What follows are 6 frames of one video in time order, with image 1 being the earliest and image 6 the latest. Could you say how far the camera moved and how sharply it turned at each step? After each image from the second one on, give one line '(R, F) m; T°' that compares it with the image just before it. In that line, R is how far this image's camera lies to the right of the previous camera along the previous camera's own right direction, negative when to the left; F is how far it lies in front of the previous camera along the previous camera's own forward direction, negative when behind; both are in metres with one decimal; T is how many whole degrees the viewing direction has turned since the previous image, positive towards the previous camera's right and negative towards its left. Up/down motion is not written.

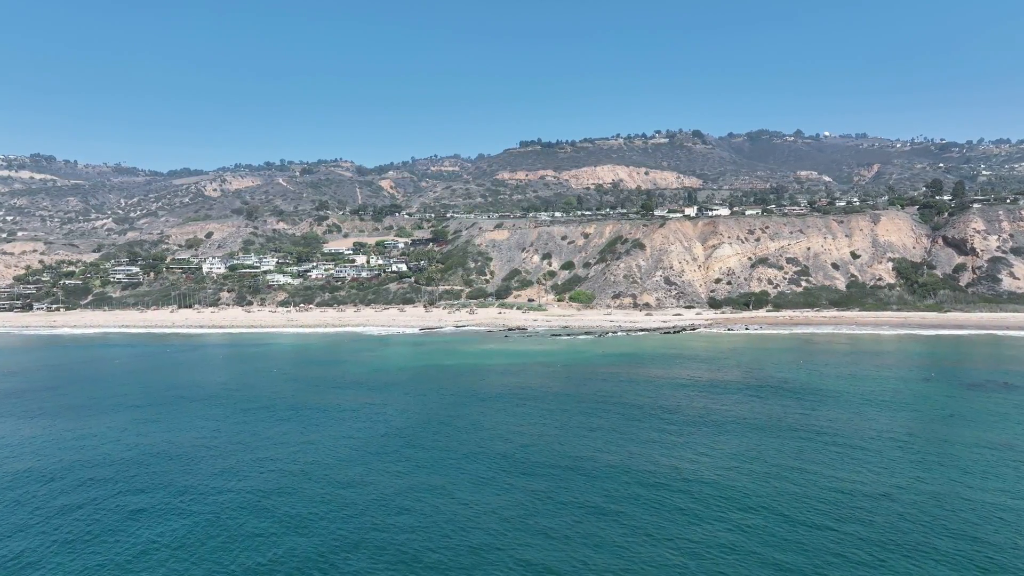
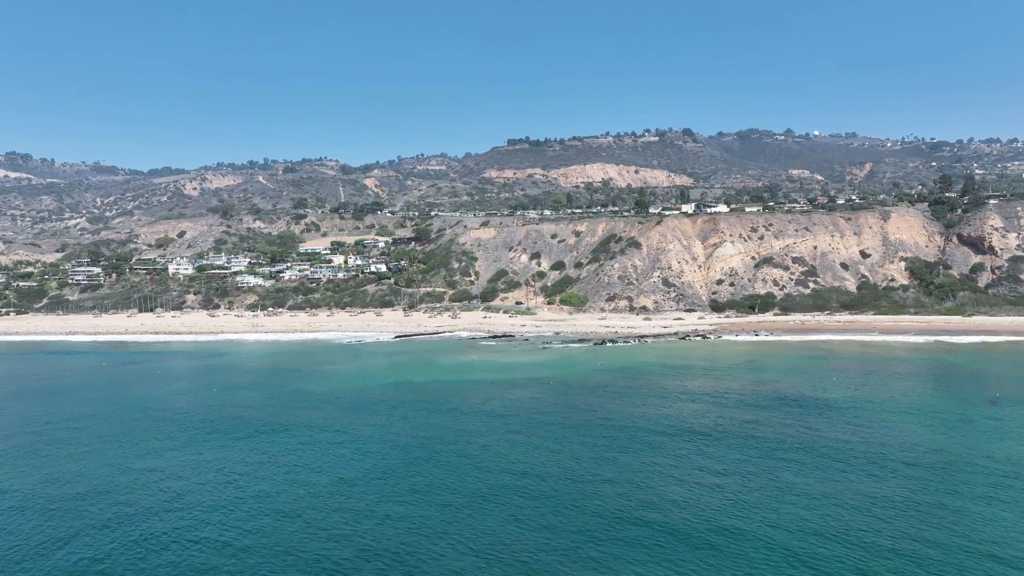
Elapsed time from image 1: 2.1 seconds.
(+0.2, +6.4) m; +1°
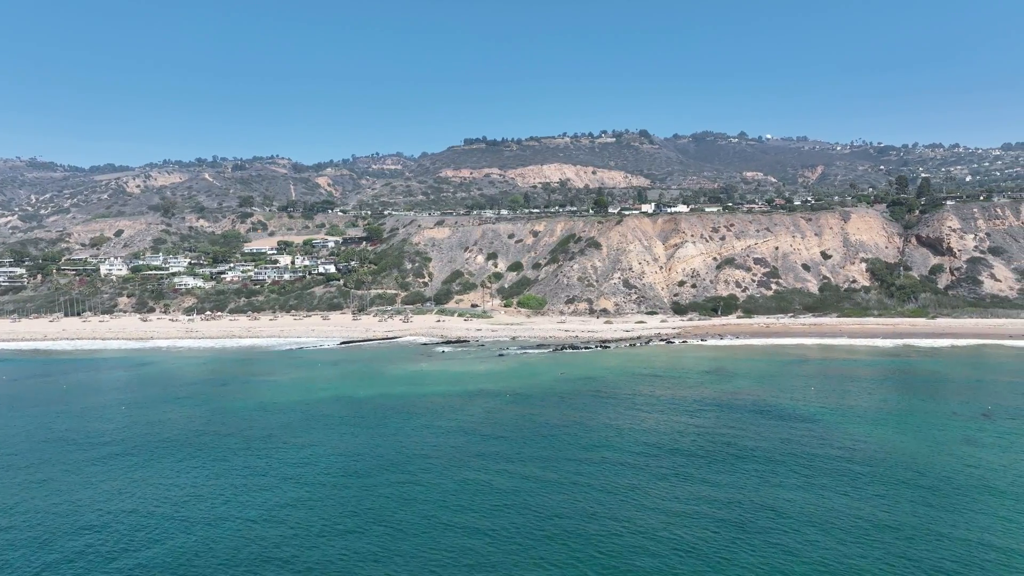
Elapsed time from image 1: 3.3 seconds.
(+0.2, +3.5) m; +3°
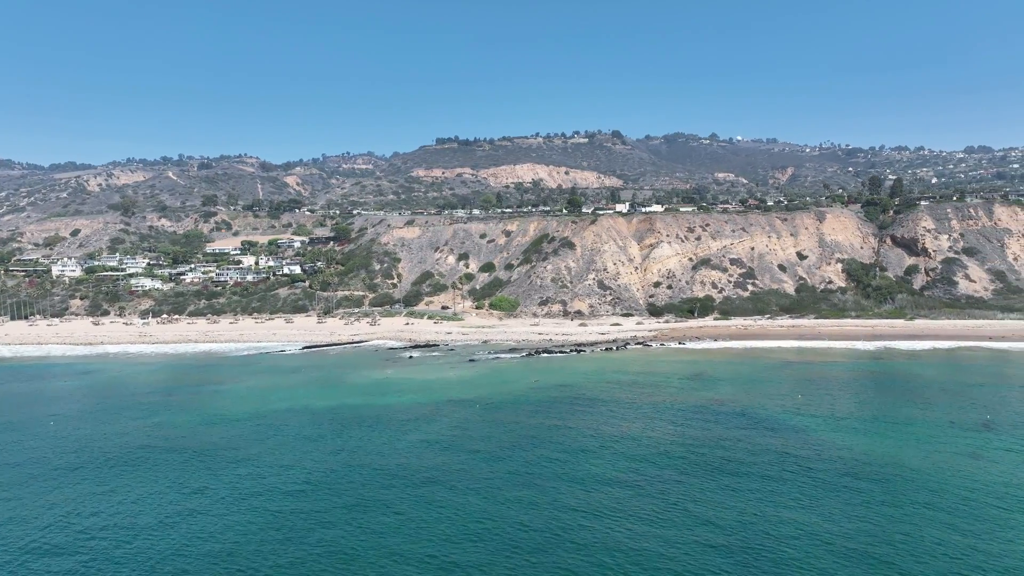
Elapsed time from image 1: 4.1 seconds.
(+0.1, +2.3) m; +2°
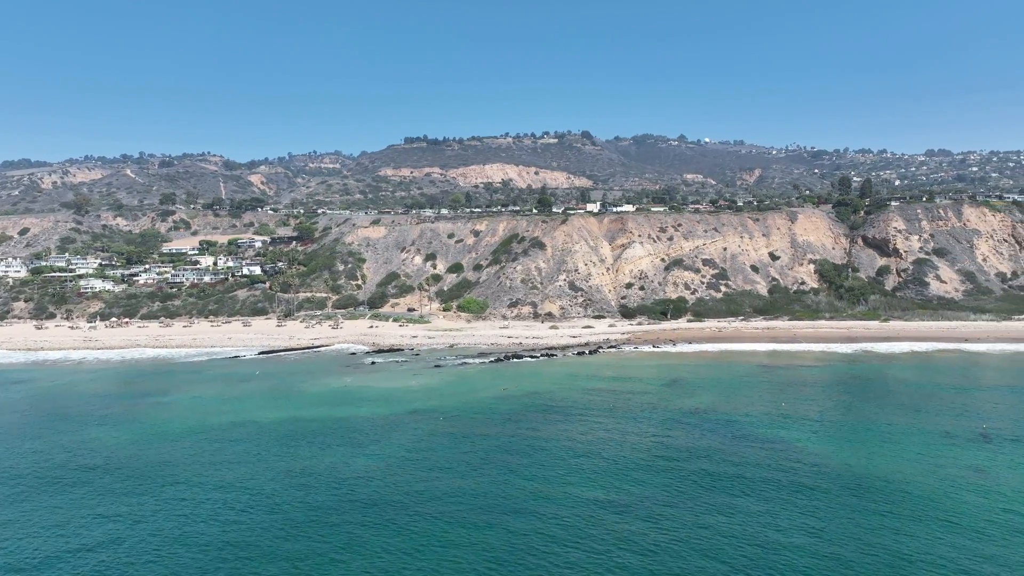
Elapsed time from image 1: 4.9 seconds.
(+0.1, +2.3) m; +2°
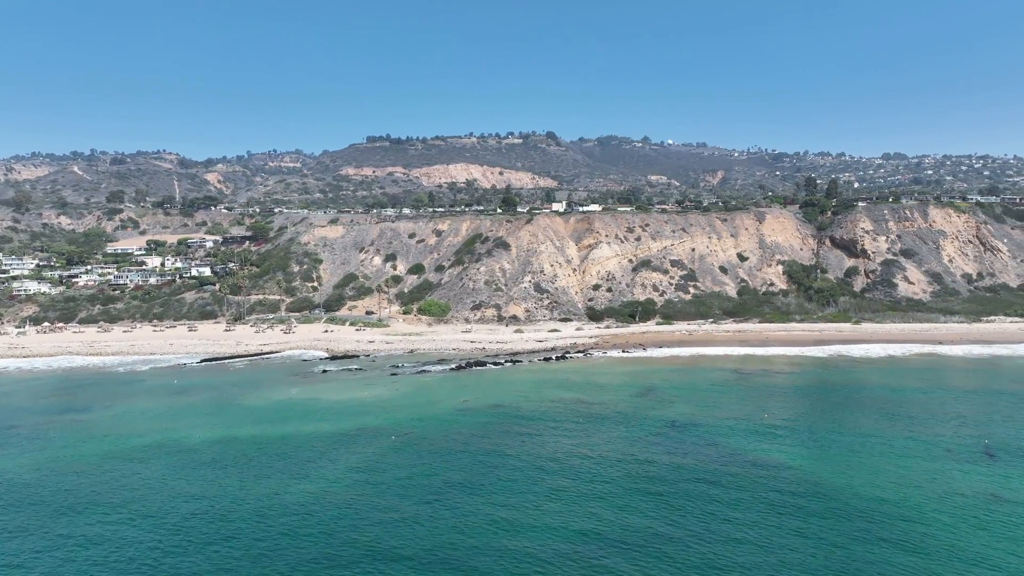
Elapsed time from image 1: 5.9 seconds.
(+0.1, +2.8) m; +3°
